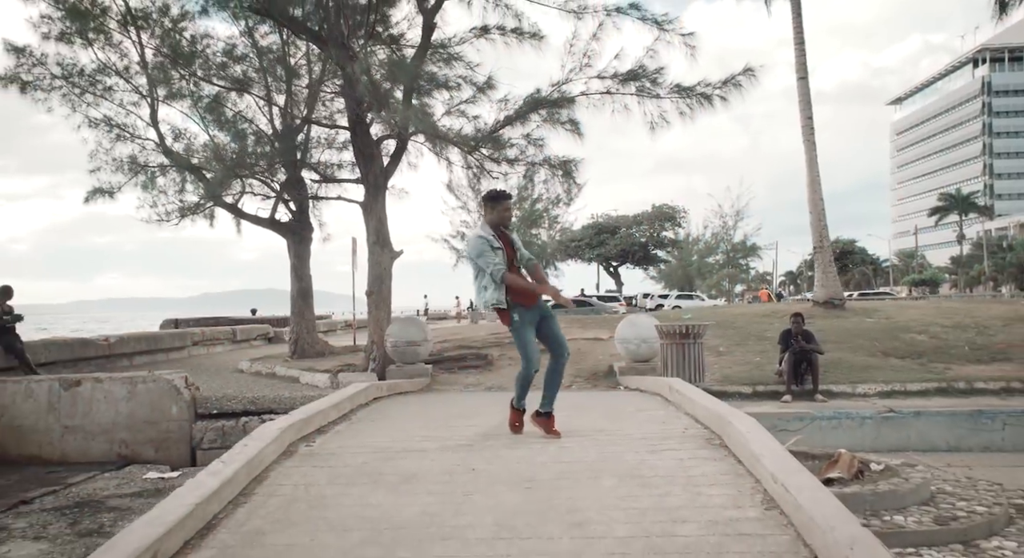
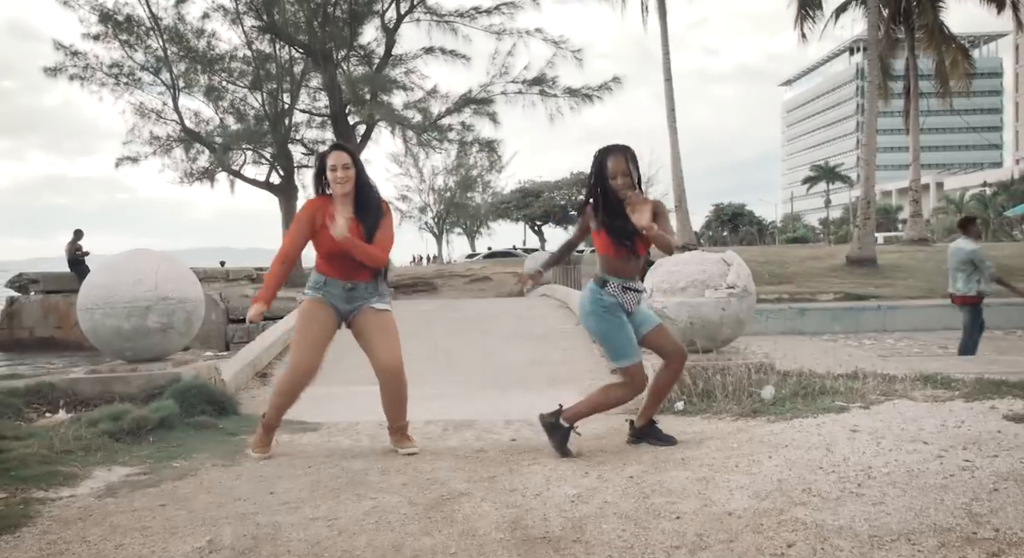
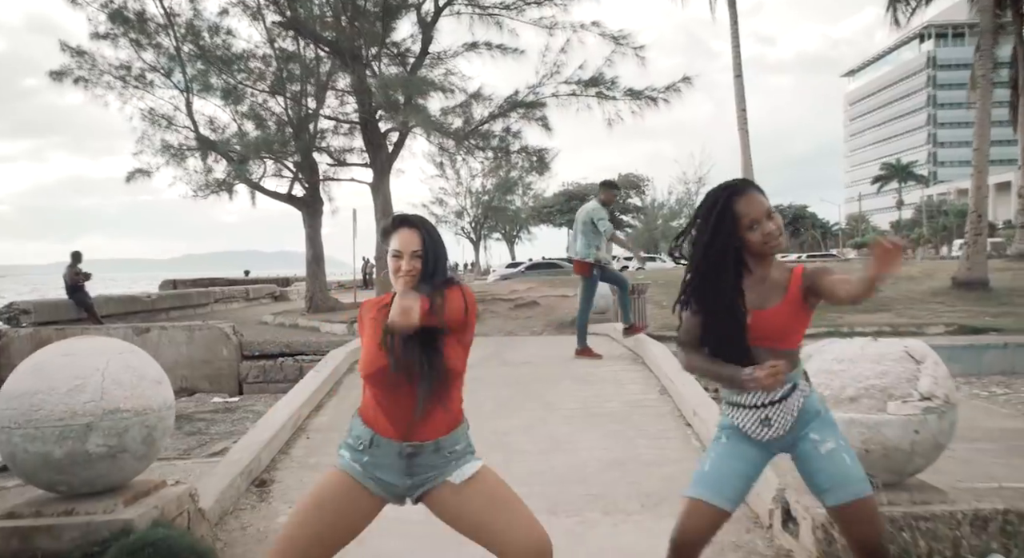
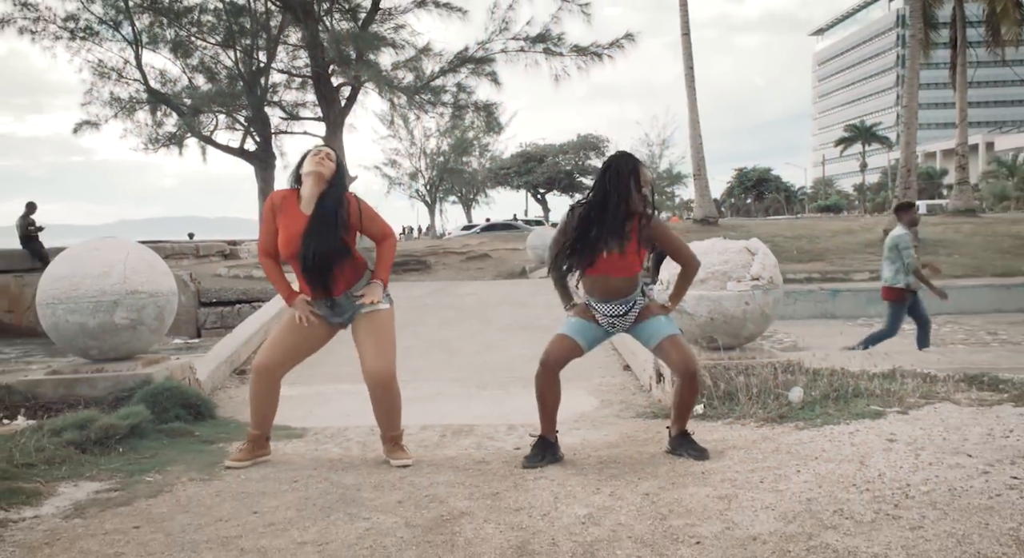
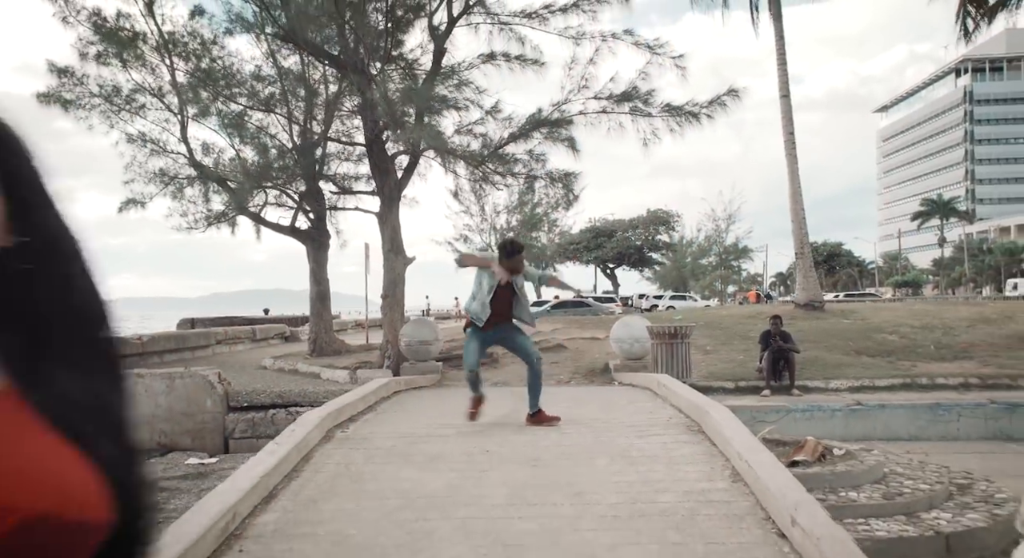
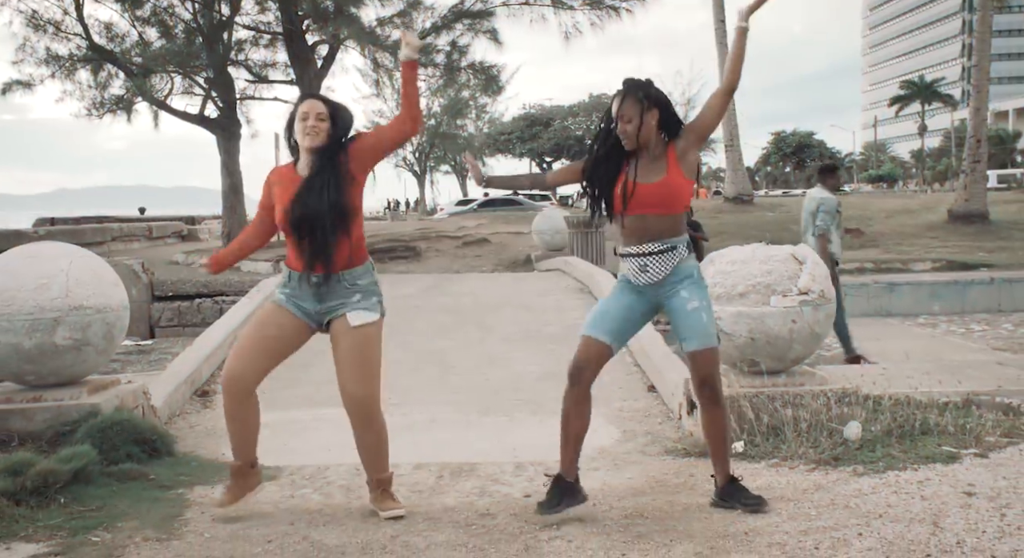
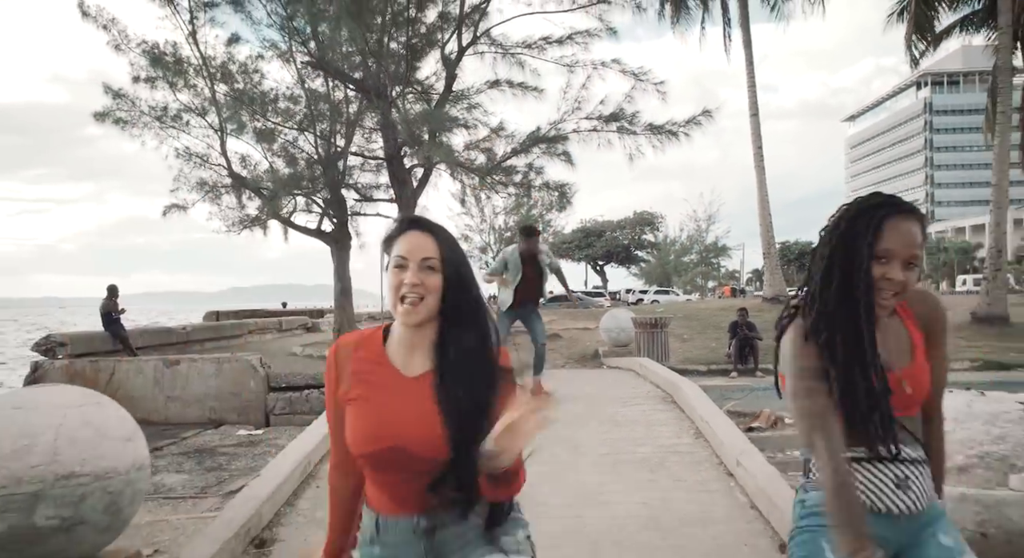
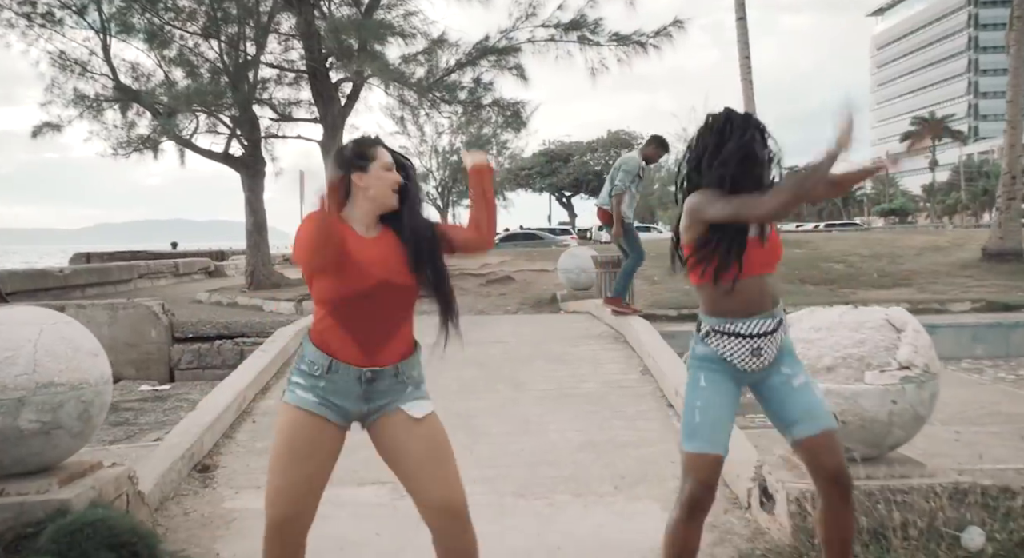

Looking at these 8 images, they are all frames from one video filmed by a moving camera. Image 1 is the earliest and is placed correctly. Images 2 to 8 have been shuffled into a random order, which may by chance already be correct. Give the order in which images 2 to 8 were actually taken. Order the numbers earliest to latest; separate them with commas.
5, 7, 3, 8, 6, 4, 2
